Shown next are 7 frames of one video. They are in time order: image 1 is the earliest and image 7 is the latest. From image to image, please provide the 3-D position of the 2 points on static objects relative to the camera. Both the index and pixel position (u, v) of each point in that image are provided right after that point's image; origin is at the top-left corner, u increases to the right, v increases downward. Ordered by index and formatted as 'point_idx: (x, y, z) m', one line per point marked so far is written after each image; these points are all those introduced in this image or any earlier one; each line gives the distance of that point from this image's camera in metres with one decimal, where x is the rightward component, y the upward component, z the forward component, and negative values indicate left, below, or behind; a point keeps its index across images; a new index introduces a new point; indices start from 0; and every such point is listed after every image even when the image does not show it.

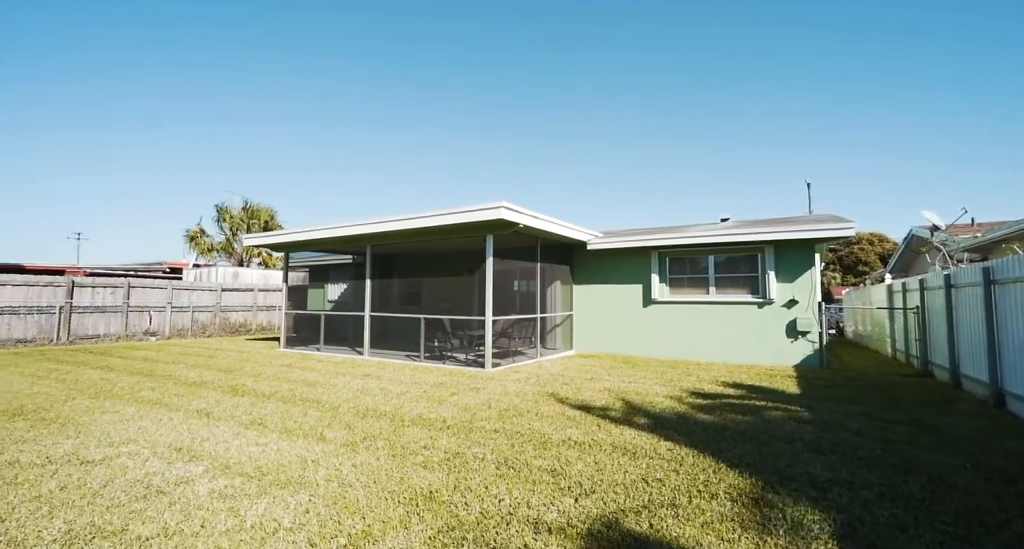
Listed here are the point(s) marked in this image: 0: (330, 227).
0: (-3.9, +1.0, +11.8) m
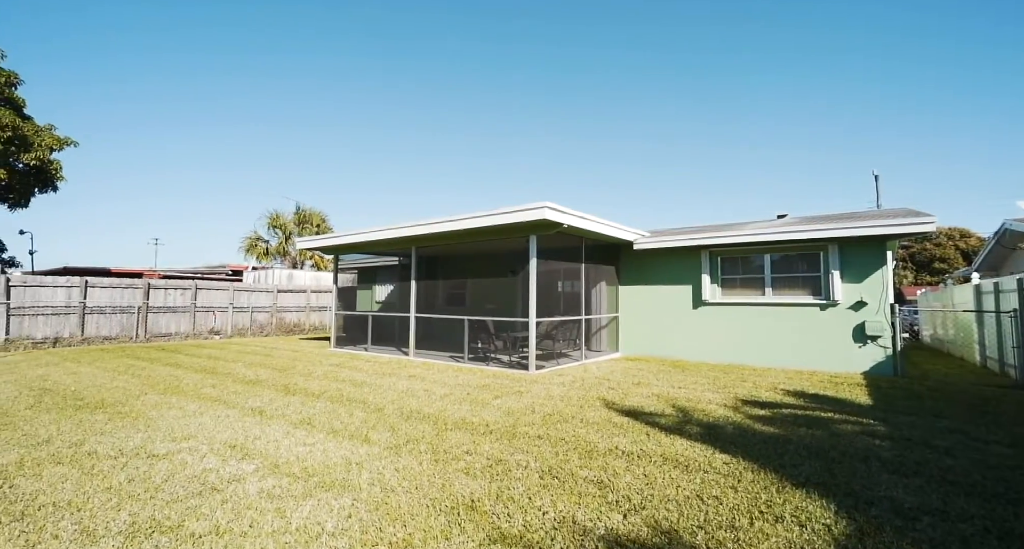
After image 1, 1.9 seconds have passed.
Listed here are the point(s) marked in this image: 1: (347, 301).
0: (-3.0, +1.0, +11.9) m
1: (-4.3, -0.7, +14.2) m
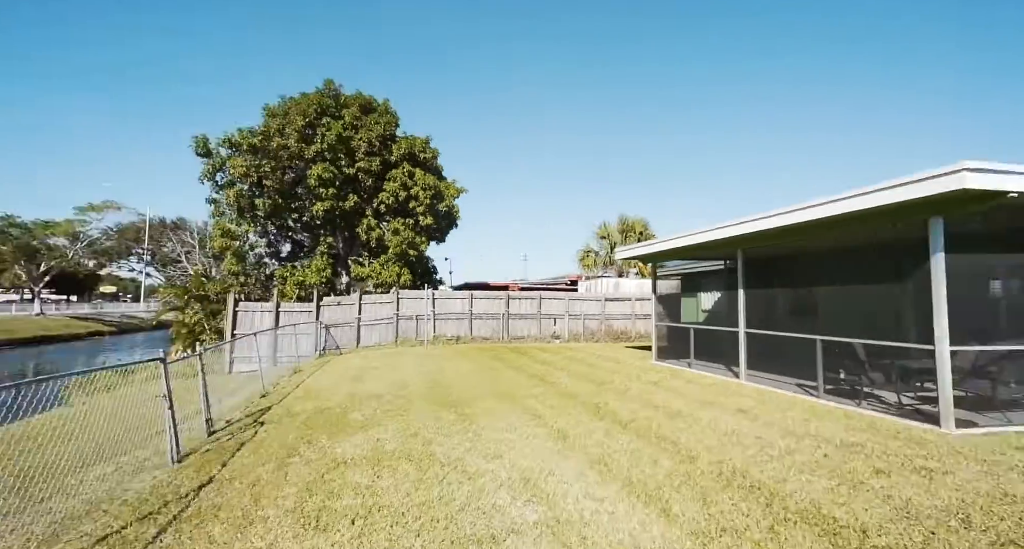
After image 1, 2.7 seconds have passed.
0: (+3.5, +0.8, +10.4) m
1: (+3.6, -0.9, +13.0) m
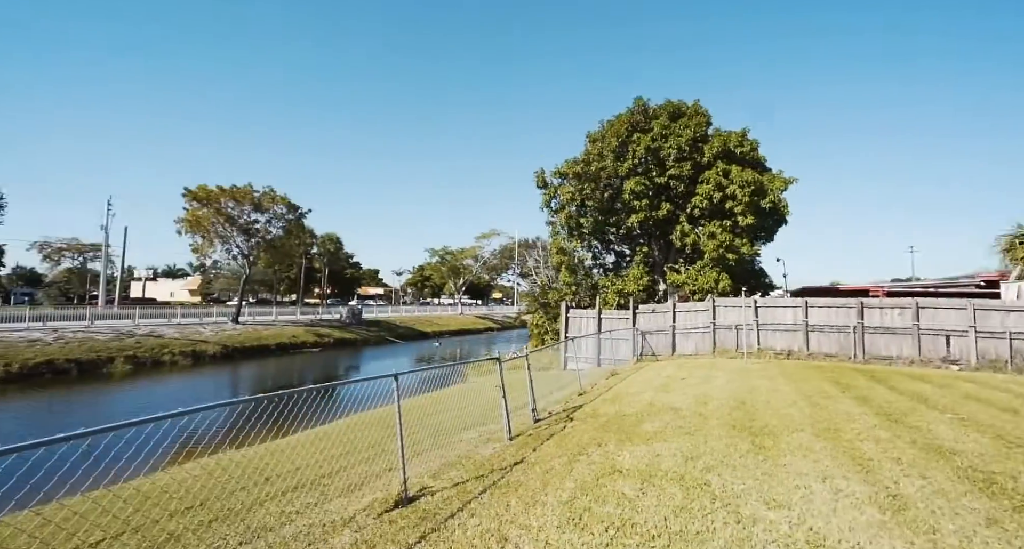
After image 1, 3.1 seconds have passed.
0: (+8.1, +0.5, +6.6) m
1: (+9.8, -1.1, +8.6) m
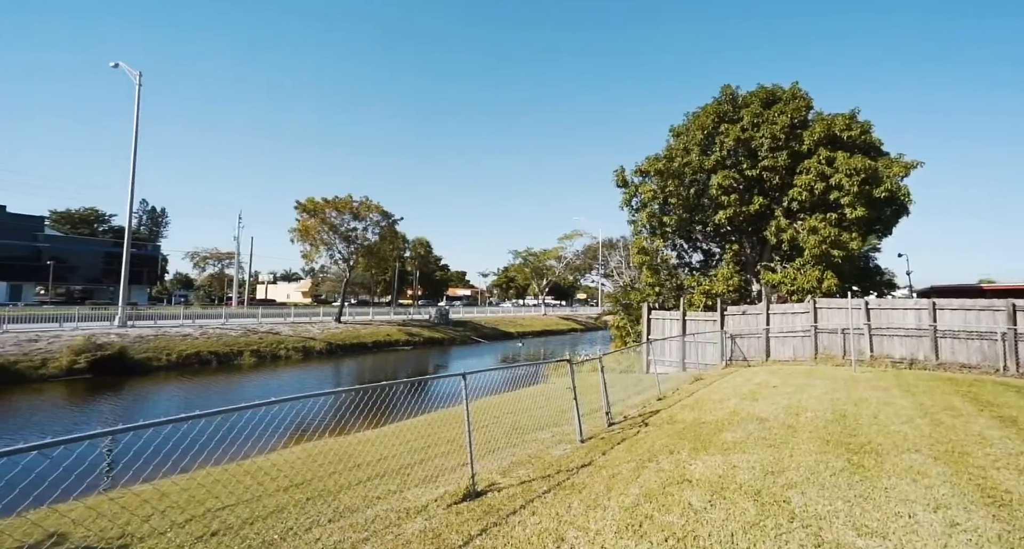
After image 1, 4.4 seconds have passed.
0: (+8.6, +0.5, +4.9) m
1: (+10.8, -1.1, +6.5) m
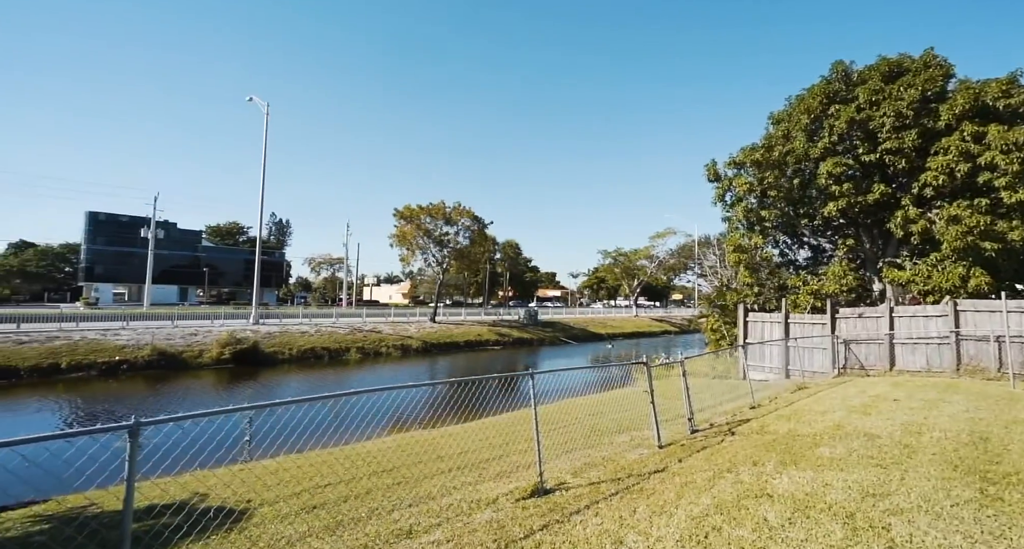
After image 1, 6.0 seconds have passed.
0: (+8.7, +0.6, +2.9) m
1: (+11.2, -1.0, +3.9) m
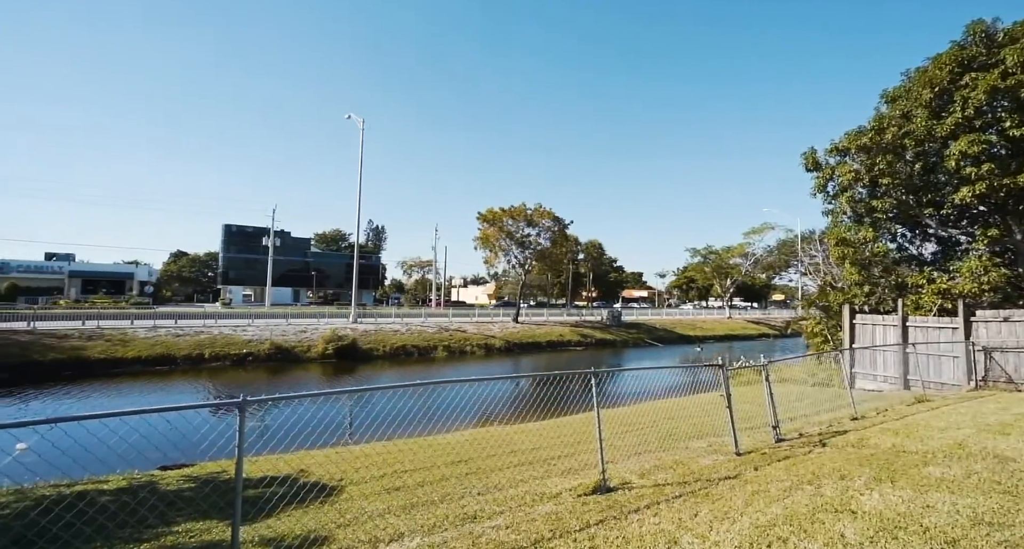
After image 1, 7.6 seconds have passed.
0: (+8.4, +0.8, +1.0) m
1: (+11.1, -0.7, +1.4) m
